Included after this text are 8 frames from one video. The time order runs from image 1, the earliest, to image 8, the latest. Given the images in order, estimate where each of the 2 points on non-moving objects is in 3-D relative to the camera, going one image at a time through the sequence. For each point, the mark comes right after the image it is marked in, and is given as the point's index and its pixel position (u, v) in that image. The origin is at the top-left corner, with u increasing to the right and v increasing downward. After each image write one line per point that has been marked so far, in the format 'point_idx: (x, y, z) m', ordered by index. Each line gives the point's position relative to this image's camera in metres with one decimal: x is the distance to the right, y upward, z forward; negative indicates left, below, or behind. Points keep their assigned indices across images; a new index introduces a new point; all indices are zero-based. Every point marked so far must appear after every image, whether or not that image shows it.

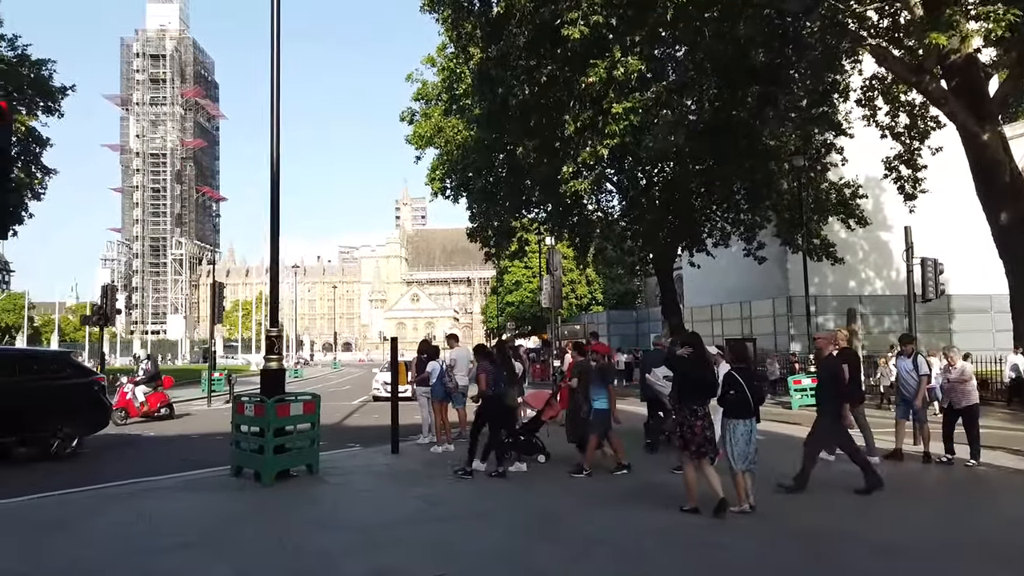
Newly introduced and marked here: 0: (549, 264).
0: (+0.8, +0.6, +16.7) m
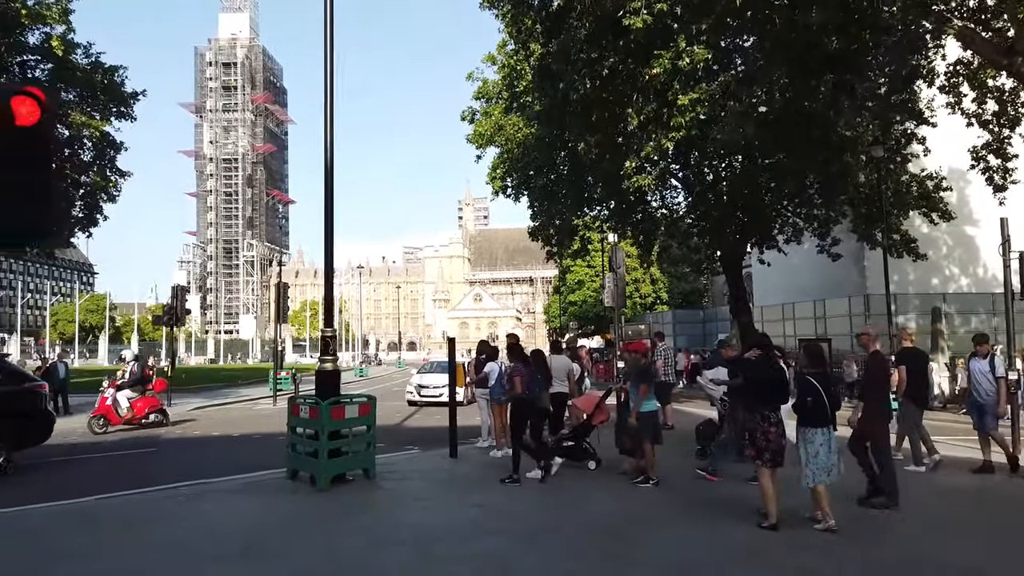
0: (+2.1, +0.6, +16.2) m
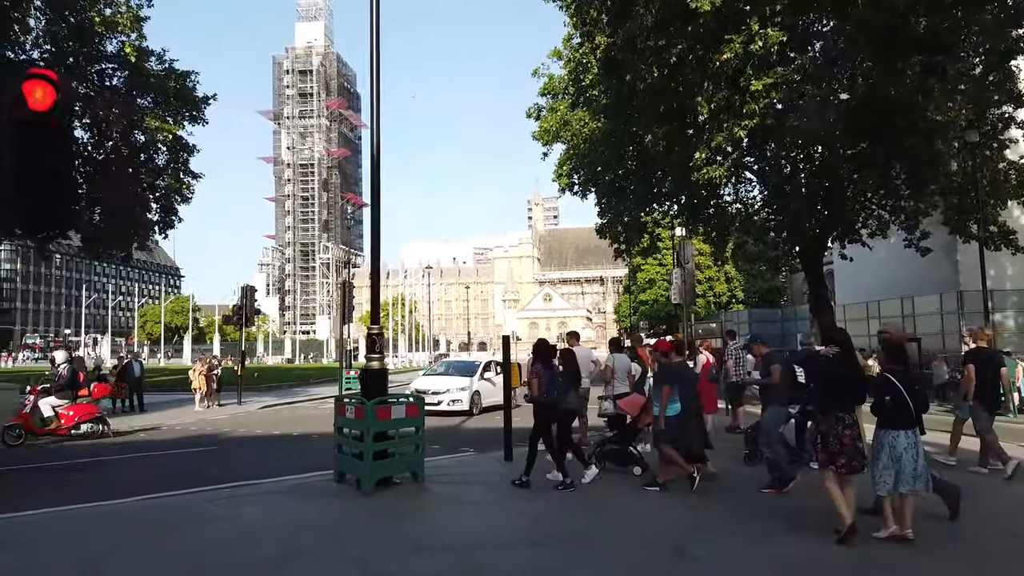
0: (+3.4, +0.7, +15.5) m
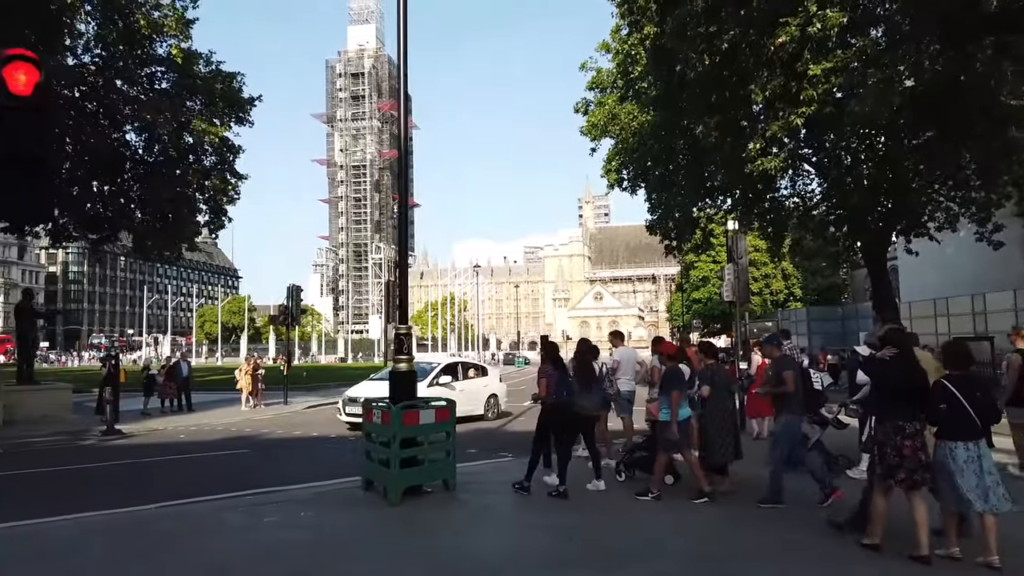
0: (+4.2, +0.7, +14.7) m
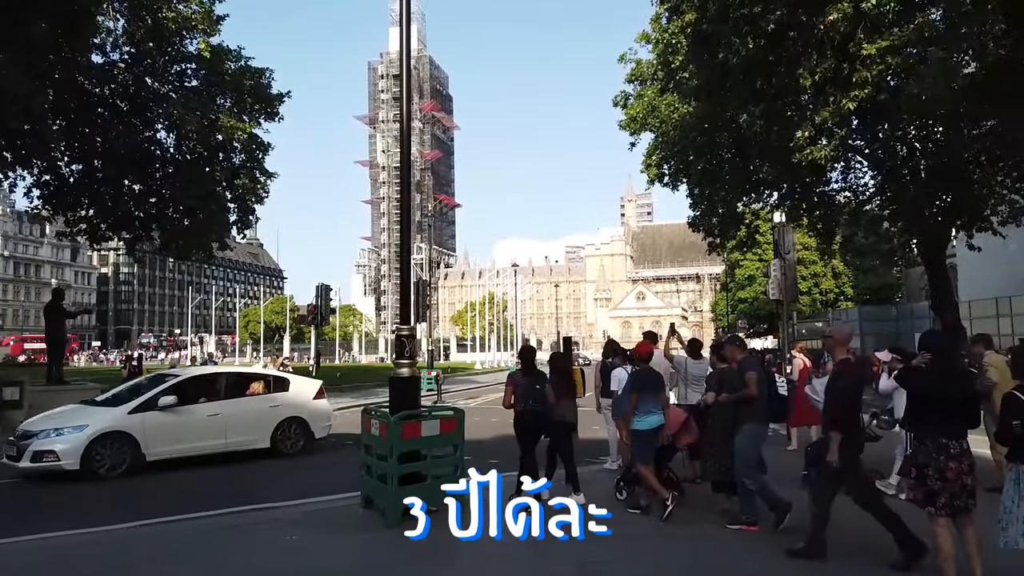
0: (+4.7, +0.8, +13.7) m
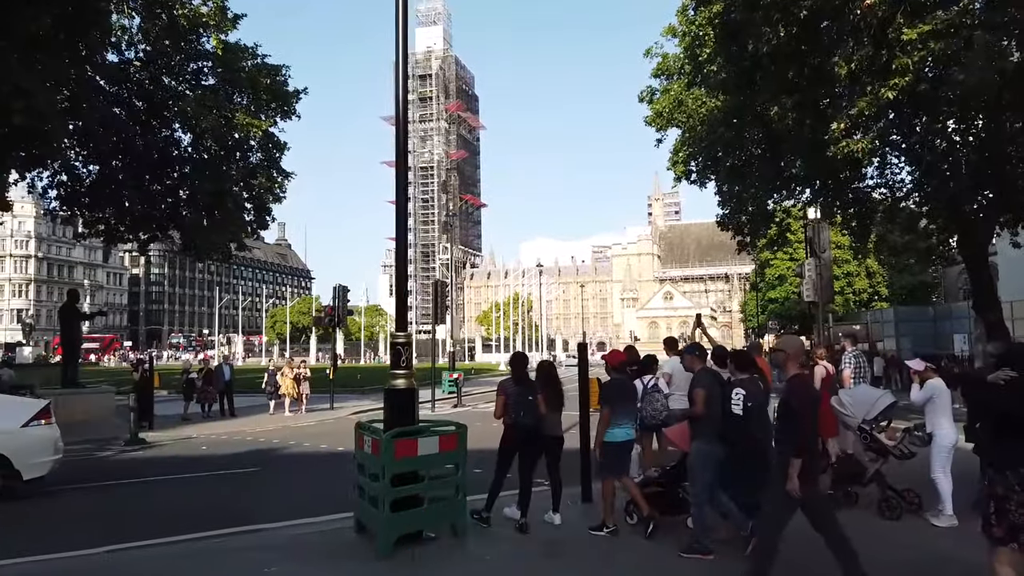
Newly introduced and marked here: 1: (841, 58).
0: (+5.1, +0.7, +12.9) m
1: (+6.2, +4.3, +14.5) m
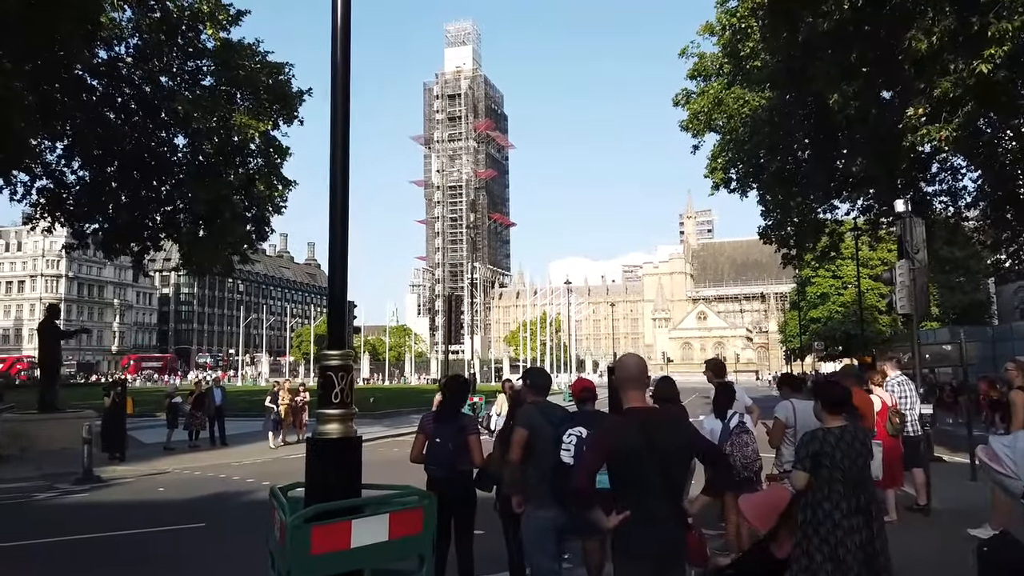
0: (+5.3, +0.6, +10.7) m
1: (+6.5, +4.1, +12.4) m
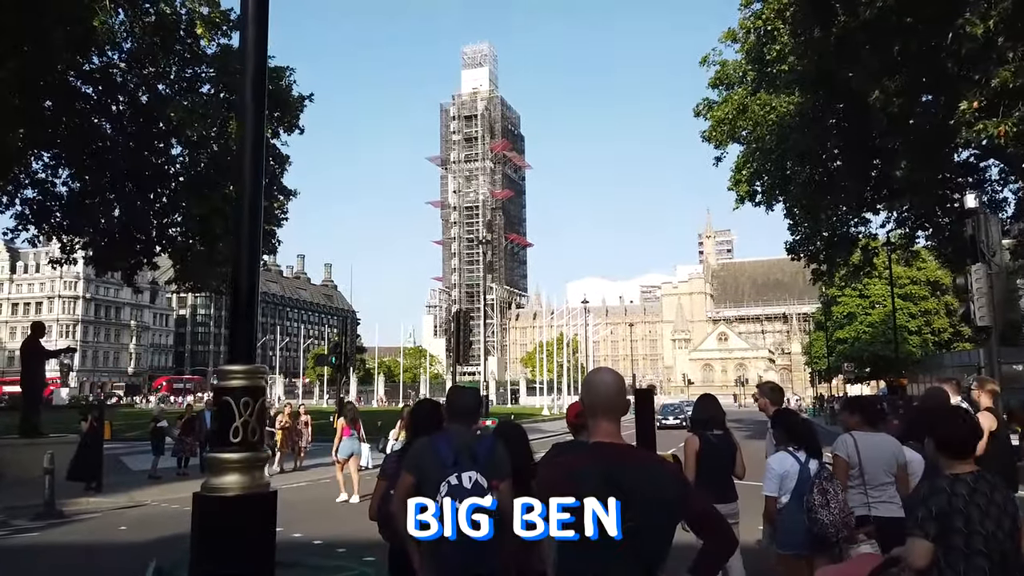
0: (+5.4, +0.4, +9.5) m
1: (+6.6, +3.9, +11.2) m
